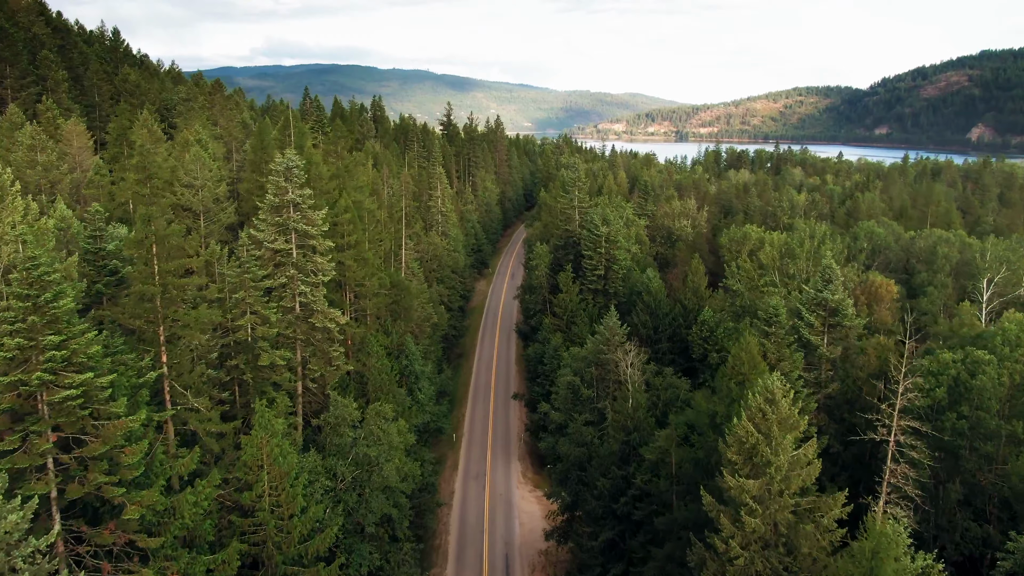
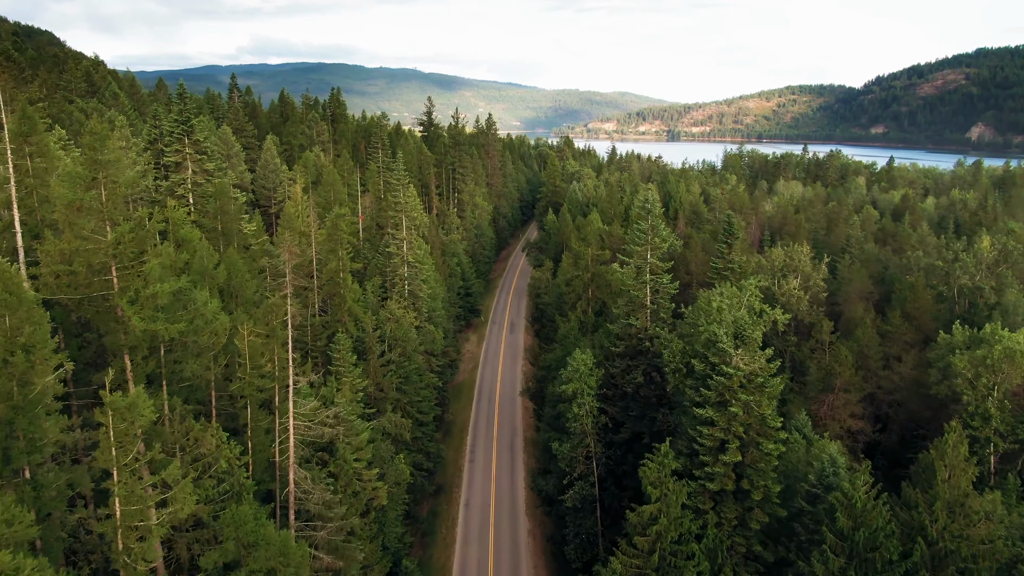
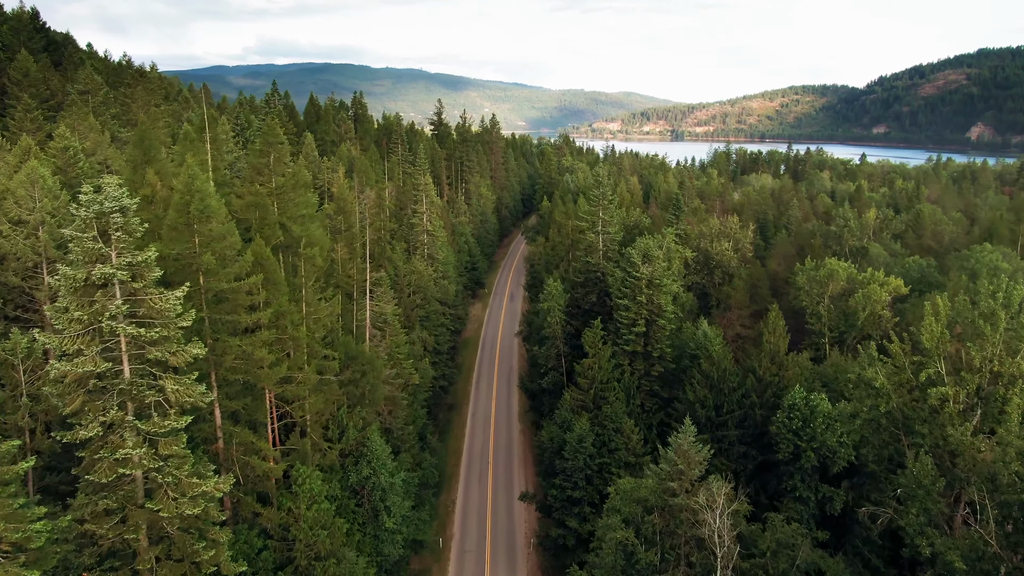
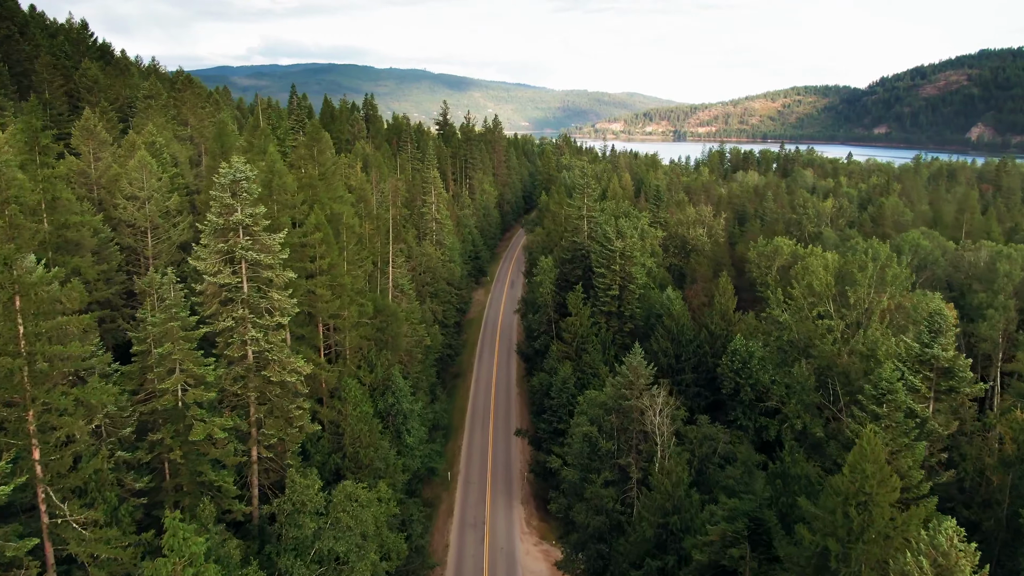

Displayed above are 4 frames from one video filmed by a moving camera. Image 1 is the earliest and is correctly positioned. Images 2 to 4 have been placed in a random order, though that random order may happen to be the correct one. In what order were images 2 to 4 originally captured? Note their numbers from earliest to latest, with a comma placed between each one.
4, 3, 2
